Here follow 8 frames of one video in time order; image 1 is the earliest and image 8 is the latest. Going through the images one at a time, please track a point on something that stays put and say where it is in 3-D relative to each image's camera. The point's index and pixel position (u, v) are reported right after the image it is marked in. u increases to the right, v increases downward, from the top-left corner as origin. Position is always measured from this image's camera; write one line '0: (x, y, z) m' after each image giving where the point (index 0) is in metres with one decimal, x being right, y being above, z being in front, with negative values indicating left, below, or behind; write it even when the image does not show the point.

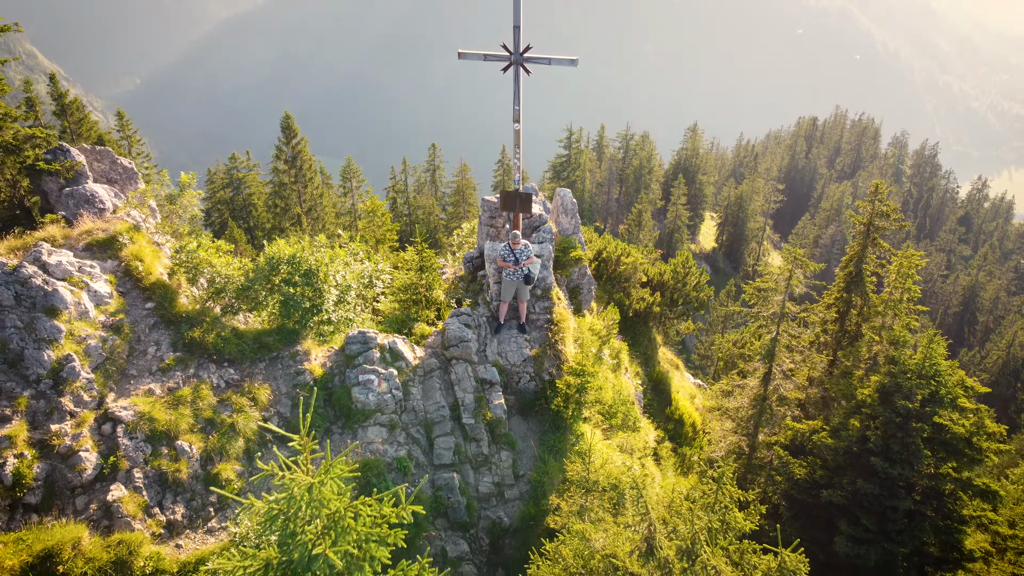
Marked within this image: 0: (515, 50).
0: (+0.1, +4.1, +14.0) m
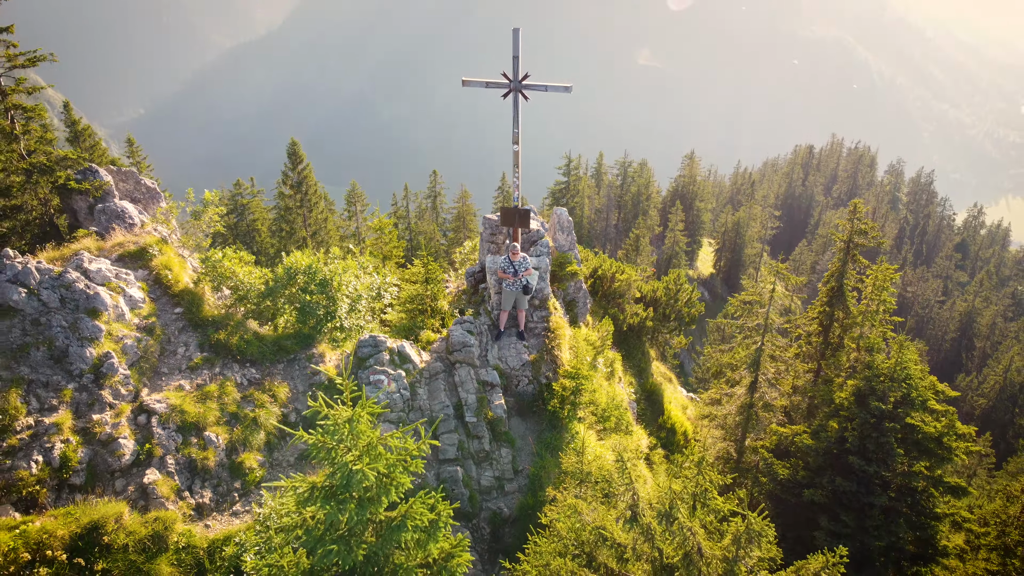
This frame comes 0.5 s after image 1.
0: (0.0, +3.9, +15.1) m
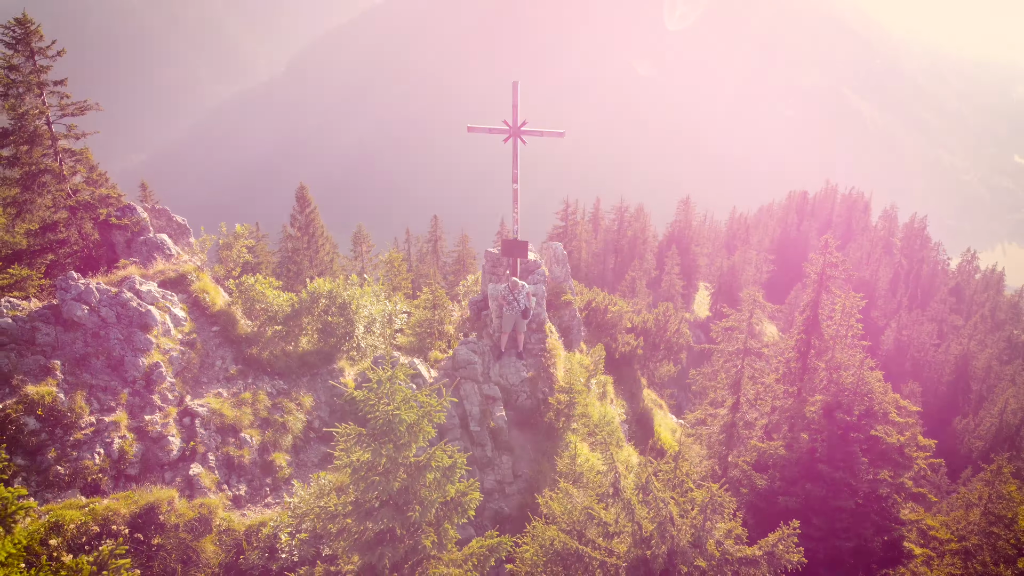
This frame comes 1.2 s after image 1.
0: (0.0, +3.4, +16.8) m
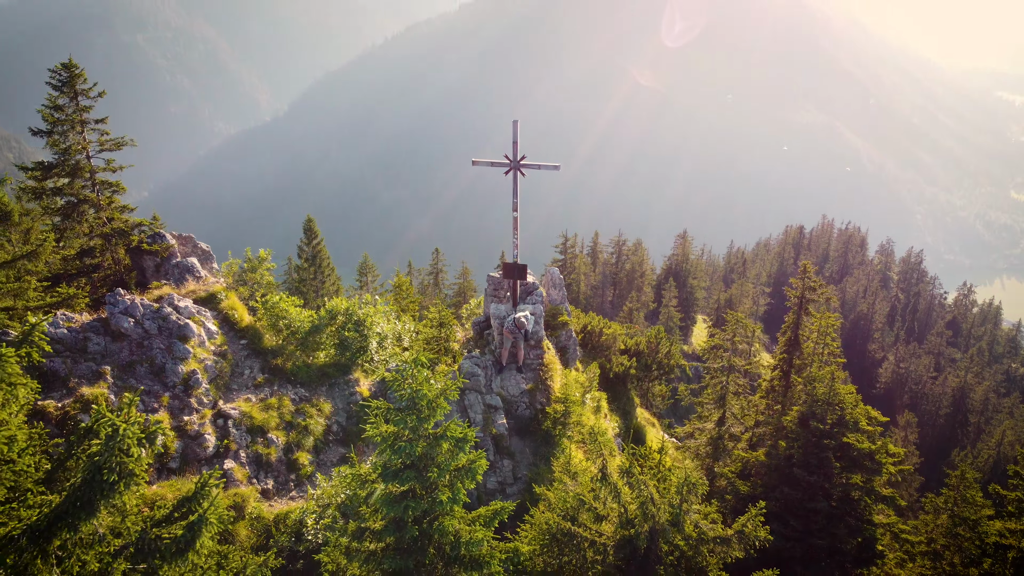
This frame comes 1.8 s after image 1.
0: (0.0, +2.9, +18.4) m
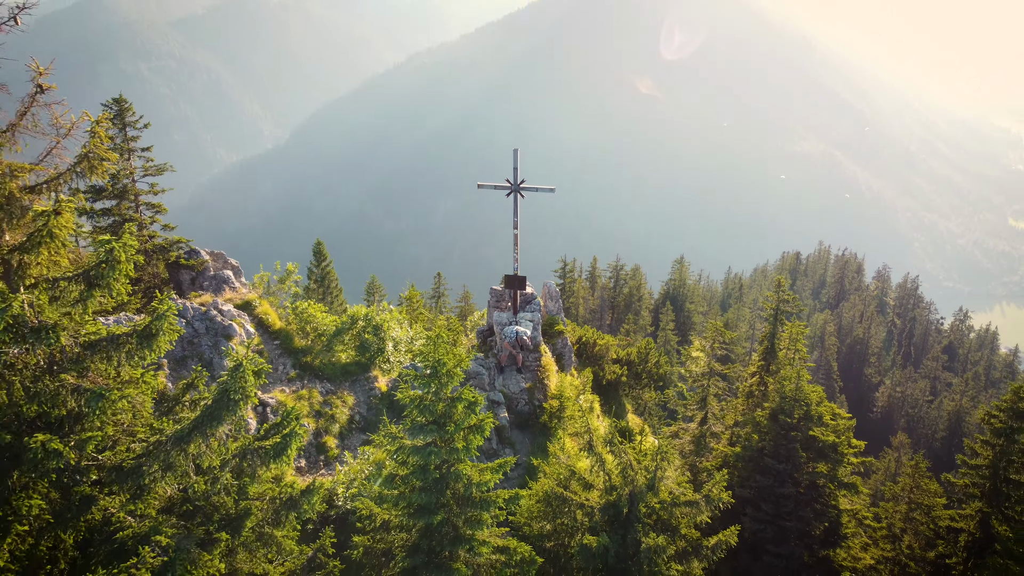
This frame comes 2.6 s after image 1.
0: (+0.1, +2.6, +20.5) m
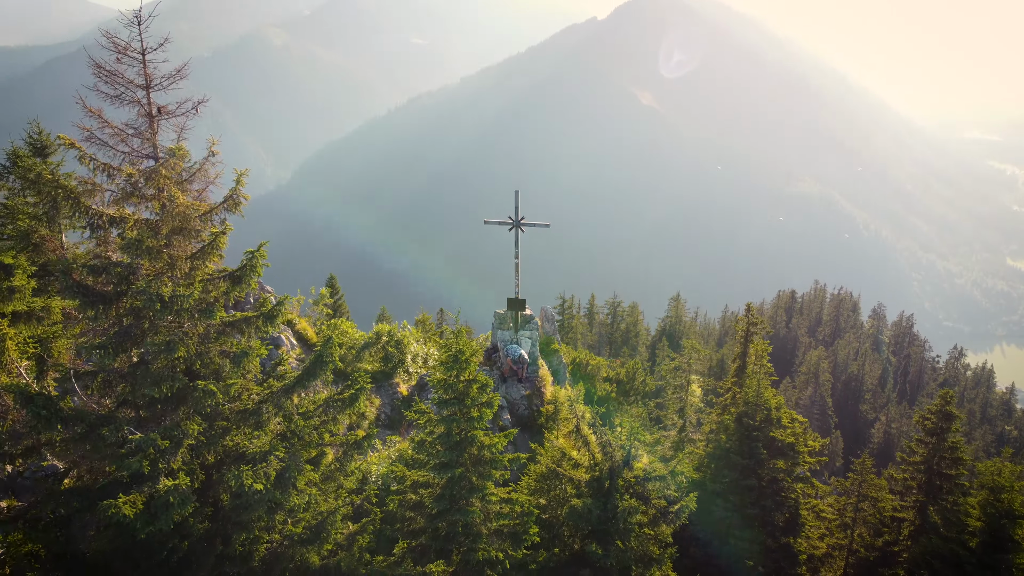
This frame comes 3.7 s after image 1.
0: (+0.1, +2.0, +23.7) m
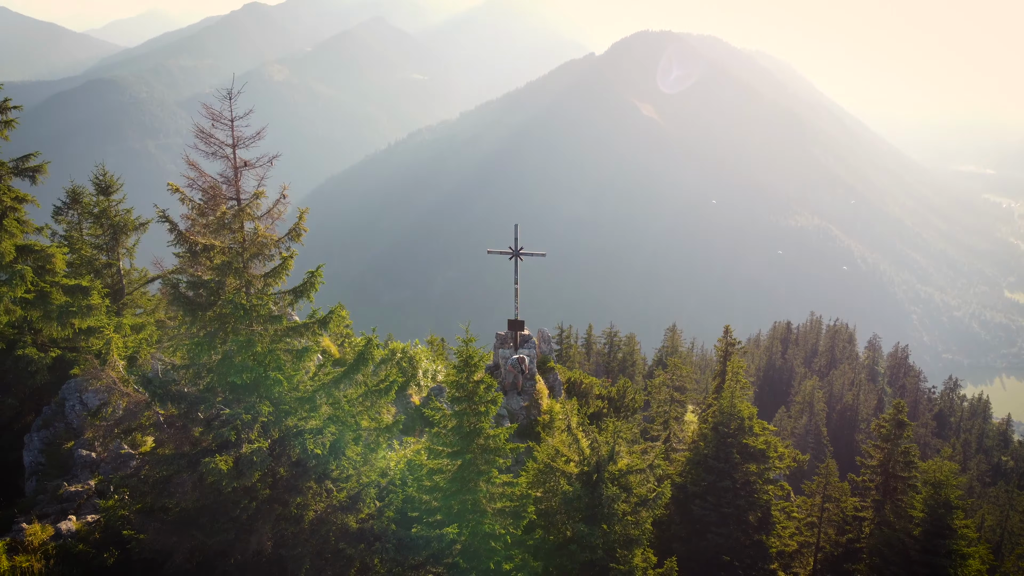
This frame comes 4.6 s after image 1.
0: (+0.1, +1.2, +26.5) m
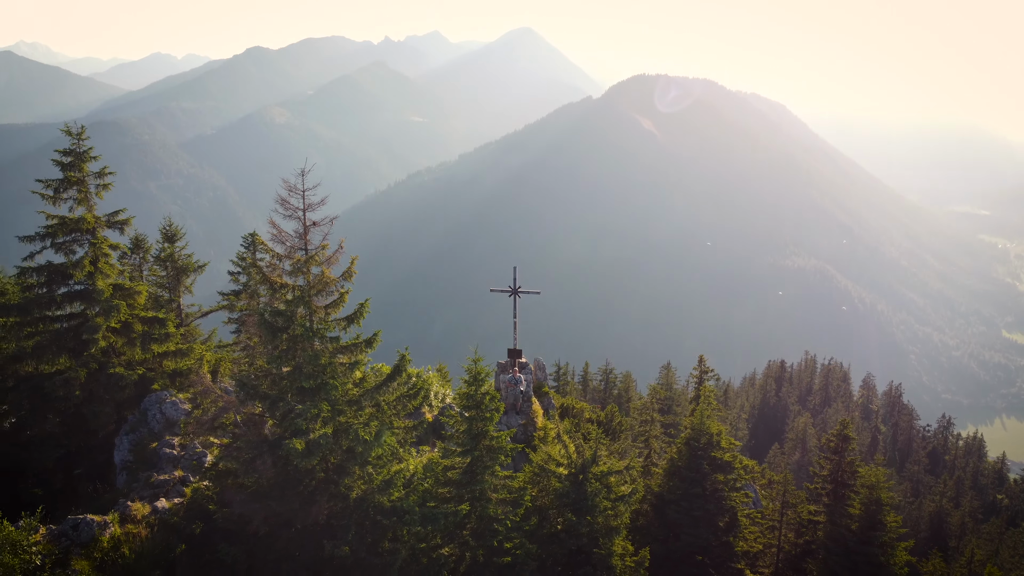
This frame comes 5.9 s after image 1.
0: (+0.1, 0.0, +30.4) m
